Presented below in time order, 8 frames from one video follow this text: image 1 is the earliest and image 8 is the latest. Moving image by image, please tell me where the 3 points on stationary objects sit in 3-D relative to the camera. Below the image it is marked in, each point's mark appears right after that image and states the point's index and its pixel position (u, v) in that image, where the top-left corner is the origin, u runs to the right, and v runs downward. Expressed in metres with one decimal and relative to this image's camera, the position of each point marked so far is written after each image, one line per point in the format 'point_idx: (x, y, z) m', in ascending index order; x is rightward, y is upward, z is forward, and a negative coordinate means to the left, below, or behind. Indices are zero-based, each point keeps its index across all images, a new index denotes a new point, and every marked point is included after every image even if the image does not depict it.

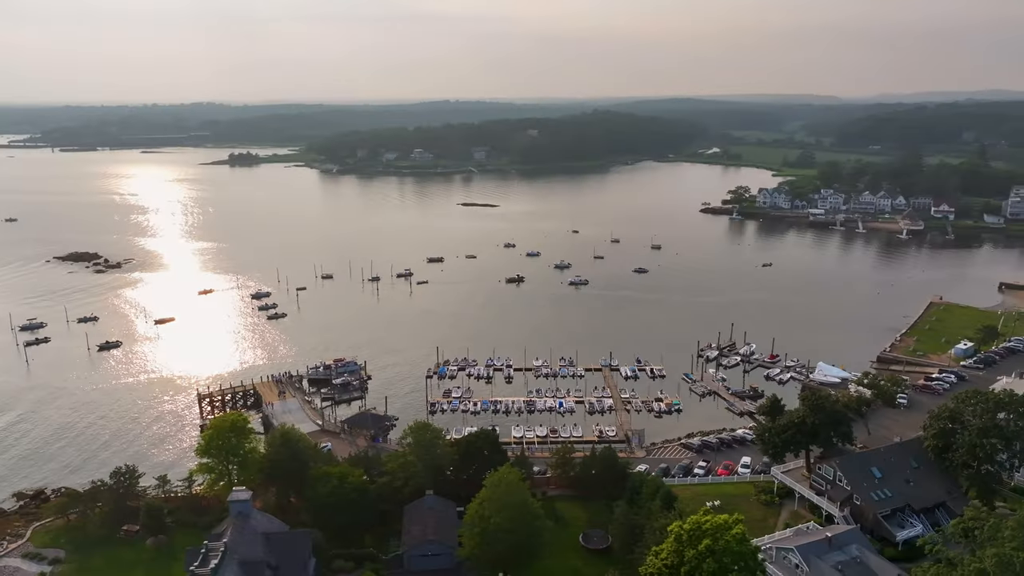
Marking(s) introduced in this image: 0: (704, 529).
0: (+4.2, -5.4, +15.4) m
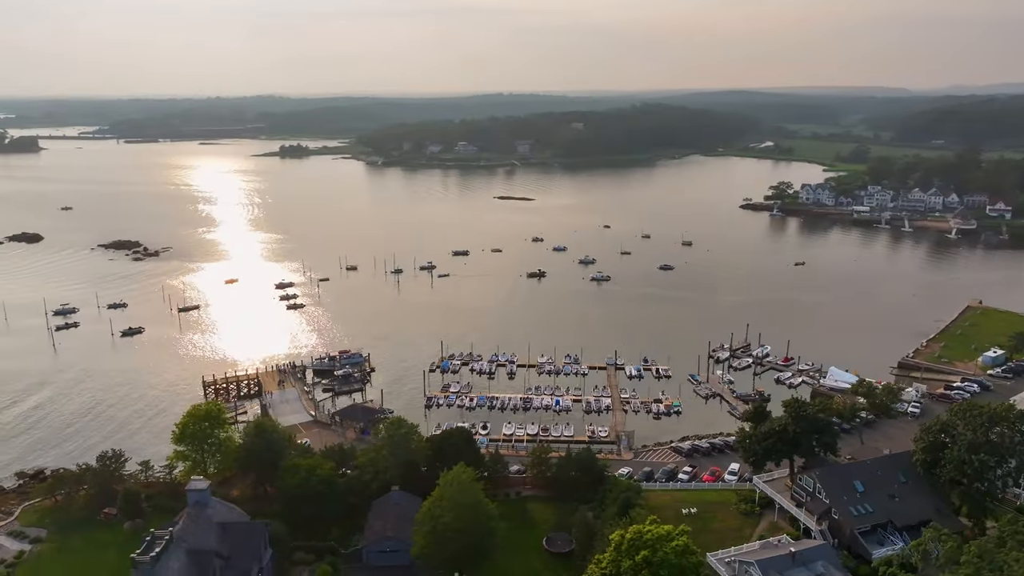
0: (+2.8, -5.4, +14.9) m
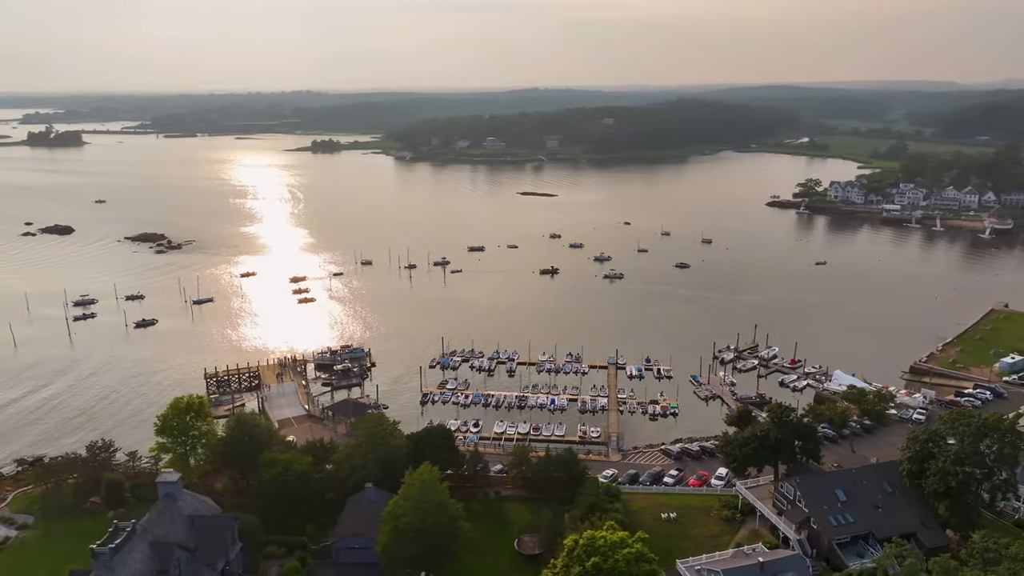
0: (+1.7, -5.4, +14.6) m
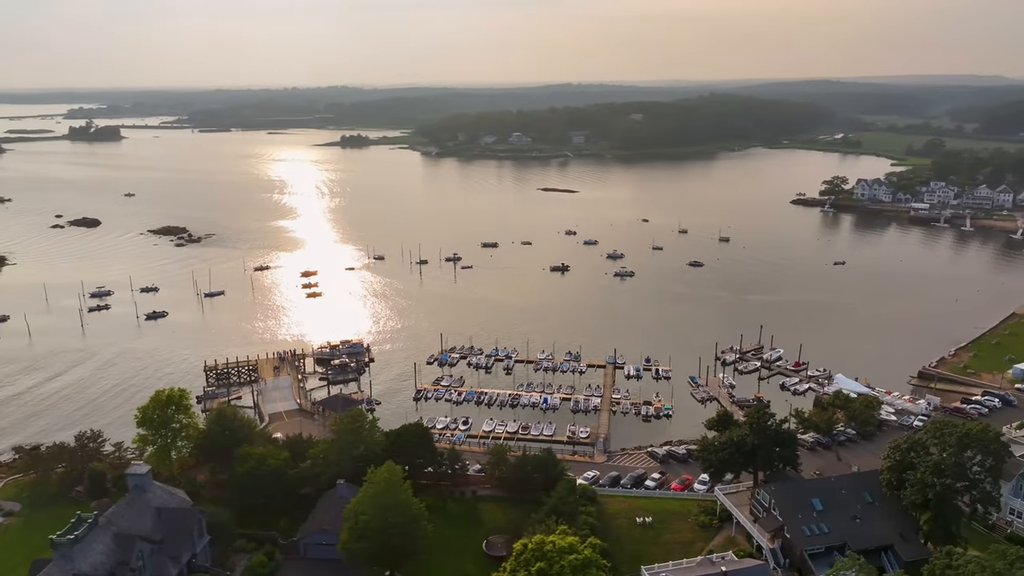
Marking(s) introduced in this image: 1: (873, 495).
0: (+0.6, -5.4, +14.4) m
1: (+9.8, -5.6, +18.9) m
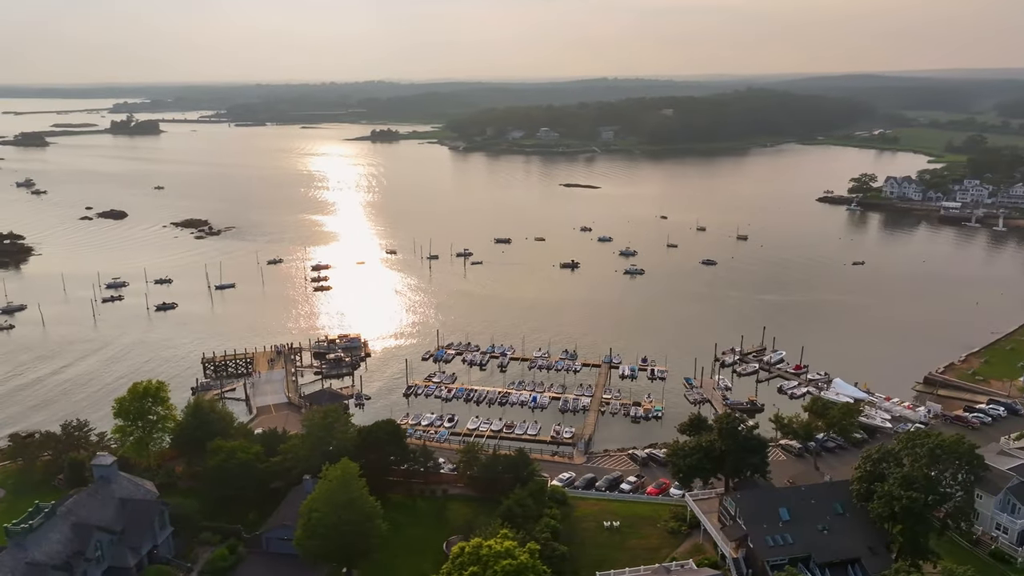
0: (-0.7, -5.4, +14.2) m
1: (+8.7, -5.7, +18.3) m
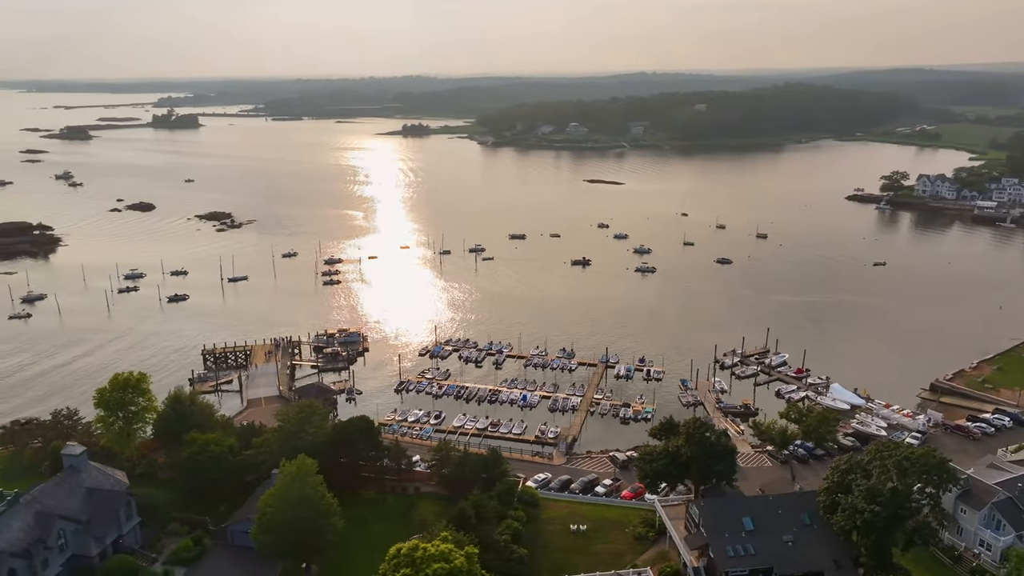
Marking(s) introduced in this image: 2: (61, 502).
0: (-2.0, -5.4, +14.0) m
1: (+7.6, -5.8, +17.6) m
2: (-11.8, -5.6, +18.2) m
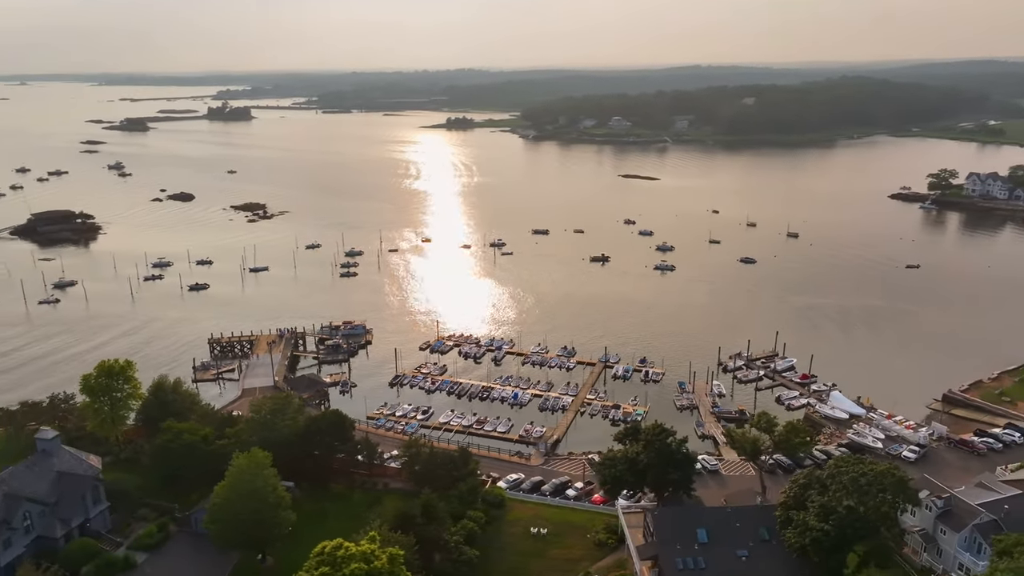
0: (-3.5, -5.4, +13.9) m
1: (+6.2, -5.9, +16.9) m
2: (-13.1, -5.3, +18.8) m
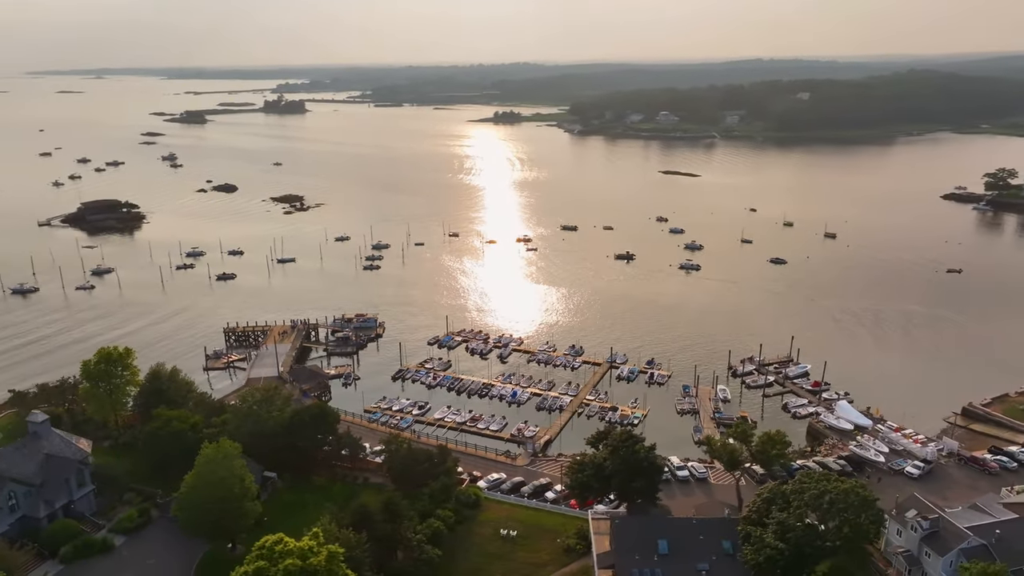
0: (-4.8, -5.3, +14.0) m
1: (+5.2, -6.0, +16.3) m
2: (-13.9, -5.0, +19.5) m
